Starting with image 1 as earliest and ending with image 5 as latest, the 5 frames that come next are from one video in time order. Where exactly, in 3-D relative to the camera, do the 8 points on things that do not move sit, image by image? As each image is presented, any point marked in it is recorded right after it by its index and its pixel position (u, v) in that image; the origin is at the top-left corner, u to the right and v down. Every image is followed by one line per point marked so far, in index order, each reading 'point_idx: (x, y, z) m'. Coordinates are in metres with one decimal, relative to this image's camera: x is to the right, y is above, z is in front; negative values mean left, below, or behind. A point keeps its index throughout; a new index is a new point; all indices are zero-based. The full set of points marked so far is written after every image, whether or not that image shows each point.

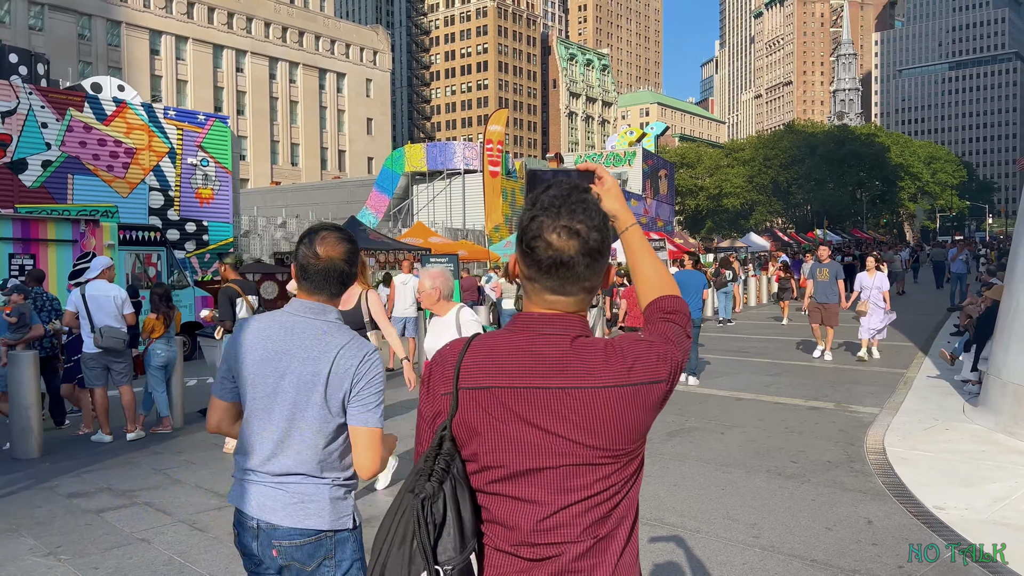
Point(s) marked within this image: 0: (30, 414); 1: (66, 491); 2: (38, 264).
0: (-3.9, -1.0, +6.7) m
1: (-3.1, -1.4, +5.7) m
2: (-7.8, +0.4, +13.5) m
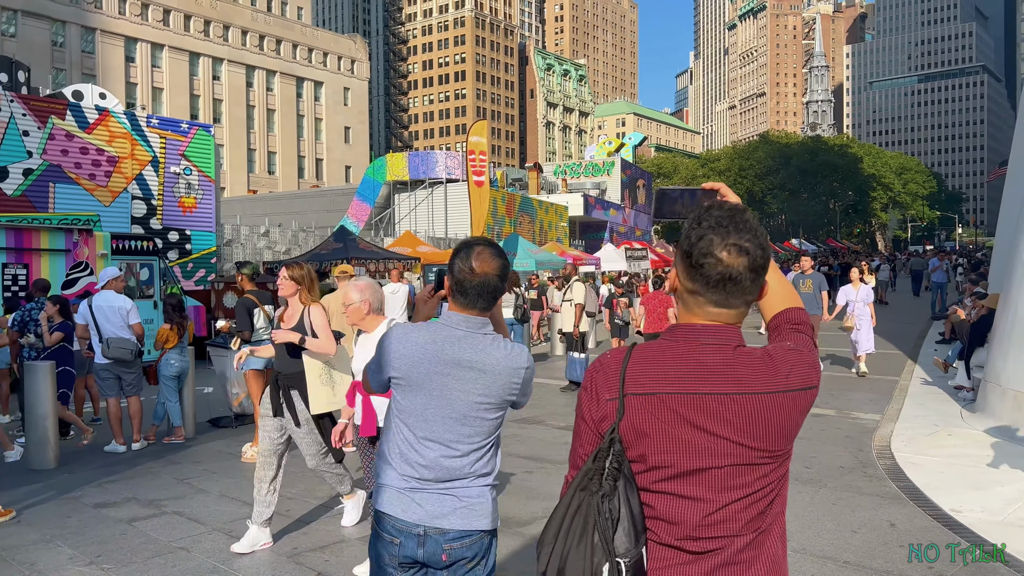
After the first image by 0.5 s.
0: (-3.8, -1.1, +6.7) m
1: (-2.9, -1.5, +5.7) m
2: (-7.9, +0.2, +13.4) m
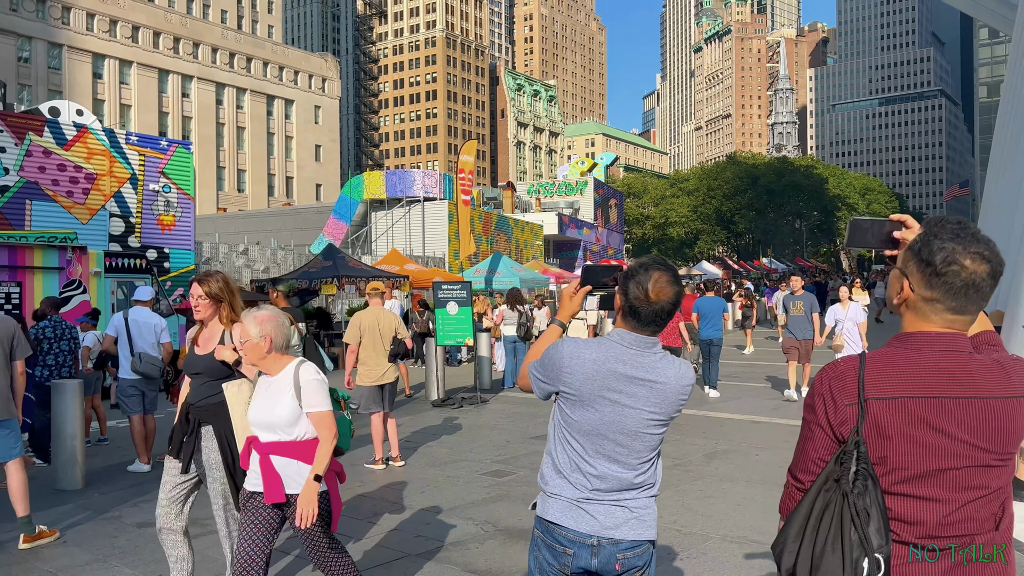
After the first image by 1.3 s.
0: (-3.5, -1.3, +6.6) m
1: (-2.6, -1.6, +5.6) m
2: (-7.8, -0.1, +13.2) m
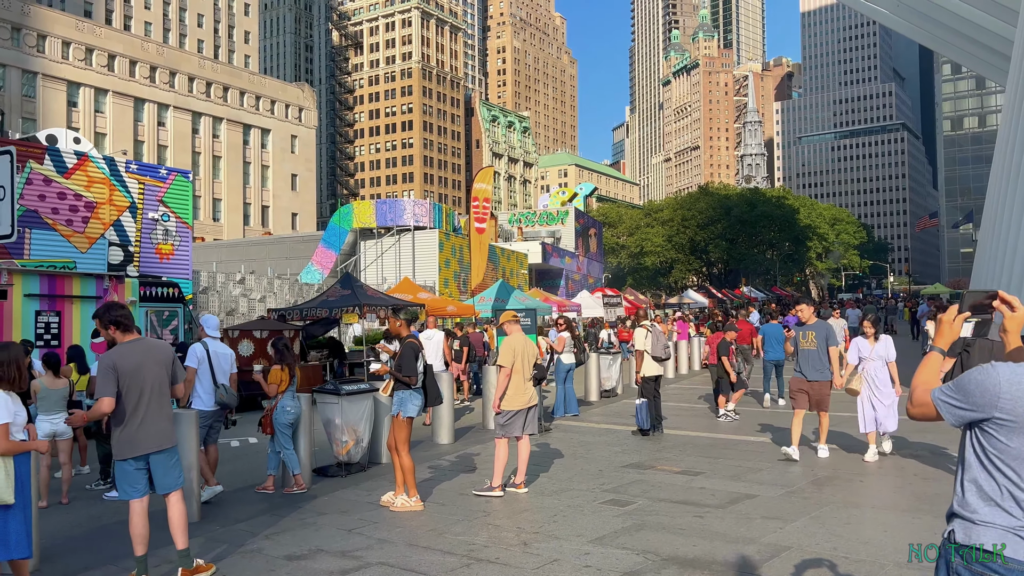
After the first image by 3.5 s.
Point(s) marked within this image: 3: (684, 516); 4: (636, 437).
0: (-2.5, -1.5, +6.4) m
1: (-1.6, -1.8, +5.5) m
2: (-7.1, -0.5, +12.9) m
3: (+1.3, -1.8, +6.3) m
4: (+1.6, -1.9, +10.6) m
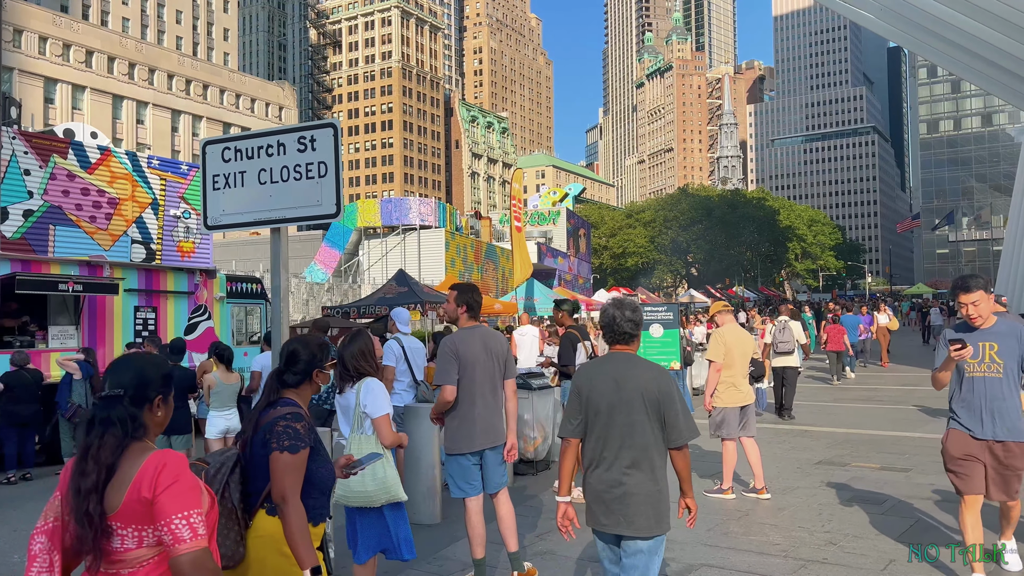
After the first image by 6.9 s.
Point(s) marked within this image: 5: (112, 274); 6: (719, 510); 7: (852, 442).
0: (-0.5, -1.4, +6.0) m
1: (+0.4, -1.7, +5.2) m
2: (-5.3, -0.5, +12.3) m
3: (+3.3, -1.7, +6.1) m
4: (+3.4, -1.8, +10.4) m
5: (-5.8, +0.2, +11.8) m
6: (+1.7, -1.7, +6.4) m
7: (+3.9, -1.8, +9.4) m
